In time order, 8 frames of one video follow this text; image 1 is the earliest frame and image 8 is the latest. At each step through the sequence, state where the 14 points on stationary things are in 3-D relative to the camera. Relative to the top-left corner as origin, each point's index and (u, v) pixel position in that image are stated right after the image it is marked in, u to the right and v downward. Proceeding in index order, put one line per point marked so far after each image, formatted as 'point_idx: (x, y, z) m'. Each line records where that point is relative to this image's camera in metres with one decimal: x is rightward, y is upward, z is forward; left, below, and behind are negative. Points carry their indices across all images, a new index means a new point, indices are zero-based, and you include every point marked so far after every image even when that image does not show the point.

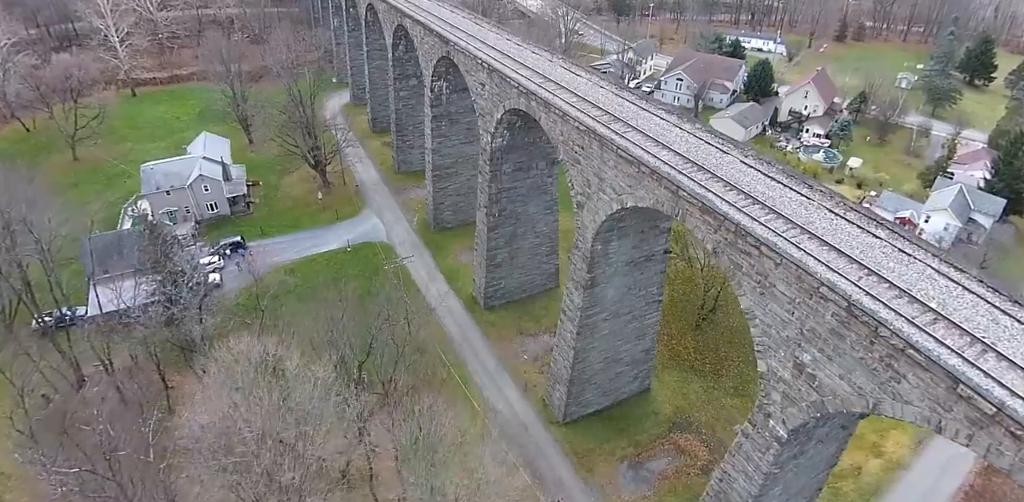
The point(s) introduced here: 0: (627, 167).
0: (+2.2, +1.6, +11.4) m
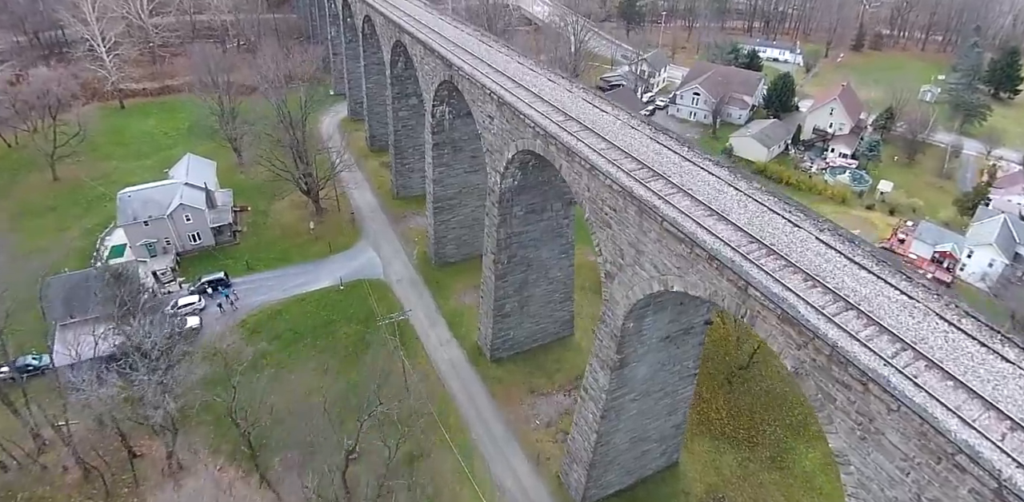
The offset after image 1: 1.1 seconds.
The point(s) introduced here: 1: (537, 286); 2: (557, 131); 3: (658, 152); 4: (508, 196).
0: (+2.5, +0.1, +9.2) m
1: (+0.8, -1.1, +18.3) m
2: (+1.0, +2.5, +12.2) m
3: (+2.9, +1.9, +11.4) m
4: (-0.1, +1.5, +15.9) m
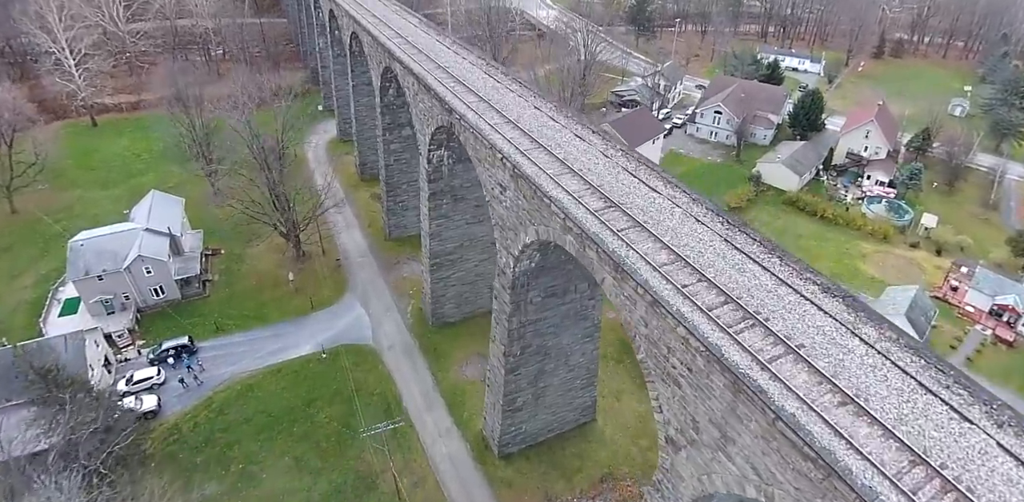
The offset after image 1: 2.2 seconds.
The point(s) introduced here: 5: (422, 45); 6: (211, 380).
0: (+2.9, -2.1, +6.1) m
1: (+1.1, -3.2, +15.3) m
2: (+1.3, +0.3, +9.1) m
3: (+3.2, -0.3, +8.3) m
4: (+0.2, -0.6, +12.8) m
5: (-3.2, +6.9, +19.9) m
6: (-9.6, -4.1, +18.8) m
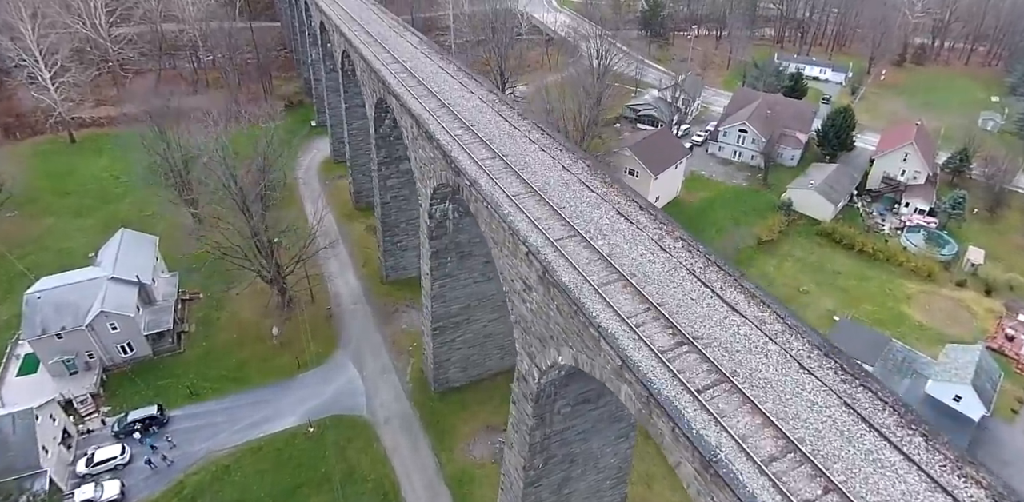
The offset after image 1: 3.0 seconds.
0: (+3.3, -4.0, +3.7) m
1: (+1.5, -5.0, +12.9) m
2: (+1.7, -1.5, +6.7) m
3: (+3.6, -2.2, +5.9) m
4: (+0.7, -2.4, +10.4) m
5: (-2.7, +5.2, +17.4) m
6: (-9.2, -5.8, +16.4) m
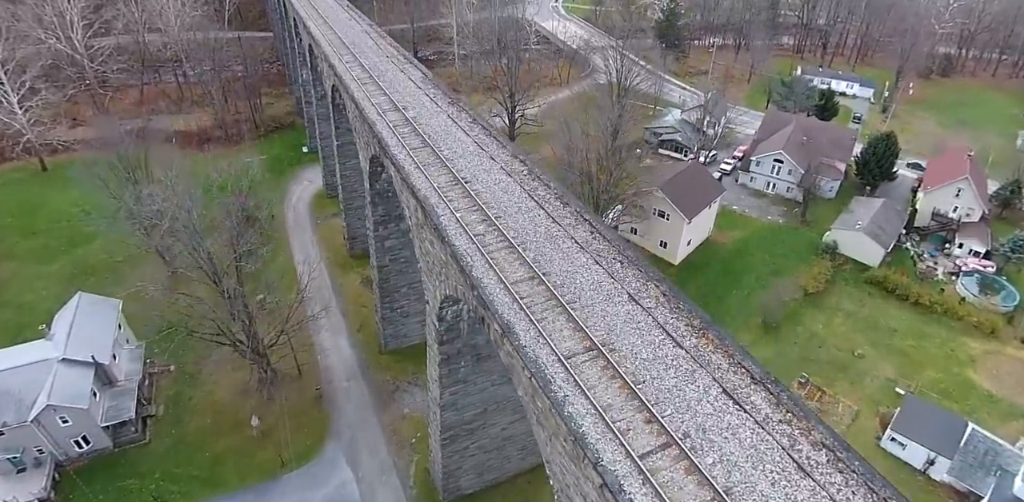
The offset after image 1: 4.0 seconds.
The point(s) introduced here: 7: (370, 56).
0: (+3.9, -6.3, +0.9) m
1: (+2.1, -7.2, +10.1) m
2: (+2.4, -3.7, +3.9) m
3: (+4.3, -4.4, +3.1) m
4: (+1.3, -4.6, +7.6) m
5: (-2.1, +3.0, +14.5) m
6: (-8.6, -8.0, +13.6) m
7: (-4.8, +6.5, +19.6) m
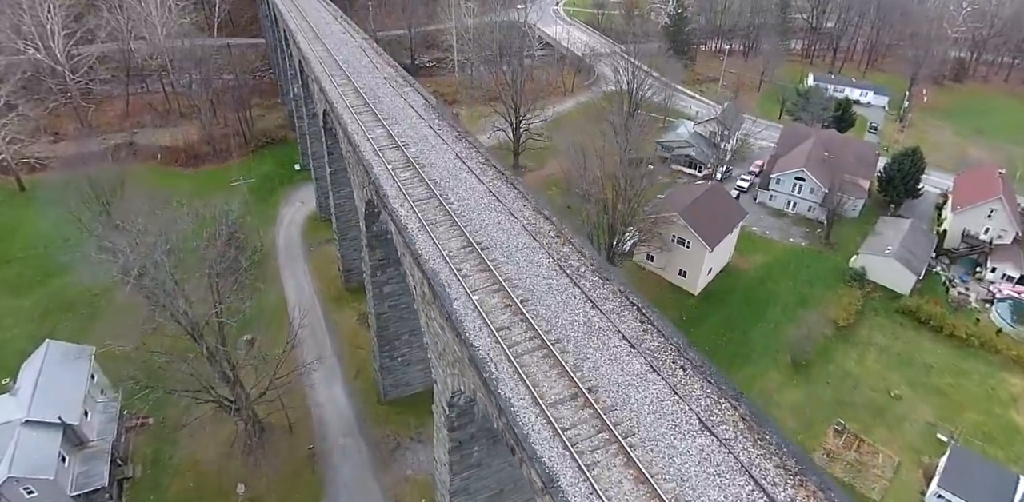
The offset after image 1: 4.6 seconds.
0: (+4.4, -7.5, -0.7) m
1: (+2.6, -8.4, +8.4) m
2: (+2.8, -5.0, +2.2) m
3: (+4.7, -5.6, +1.5) m
4: (+1.7, -5.9, +6.0) m
5: (-1.7, +1.8, +12.9) m
6: (-8.2, -9.2, +11.9) m
7: (-4.4, +5.3, +17.9) m
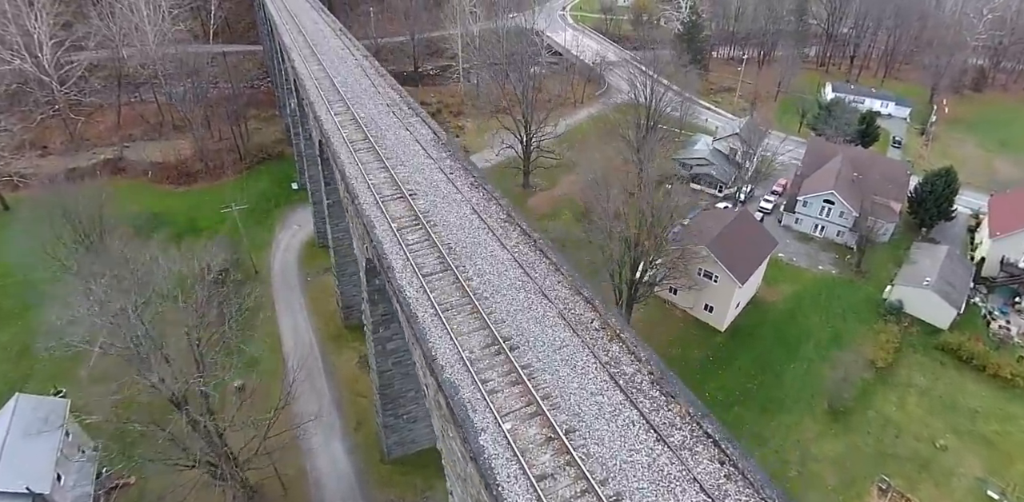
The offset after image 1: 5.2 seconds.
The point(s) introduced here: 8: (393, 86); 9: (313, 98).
0: (+4.8, -8.7, -2.3) m
1: (+3.0, -9.6, +6.8) m
2: (+3.2, -6.2, +0.6) m
3: (+5.1, -6.9, -0.2) m
4: (+2.1, -7.1, +4.4) m
5: (-1.2, +0.6, +11.2) m
6: (-7.8, -10.3, +10.3) m
7: (-3.9, +4.2, +16.3) m
8: (-3.5, +4.9, +17.5) m
9: (-5.3, +4.2, +16.2) m
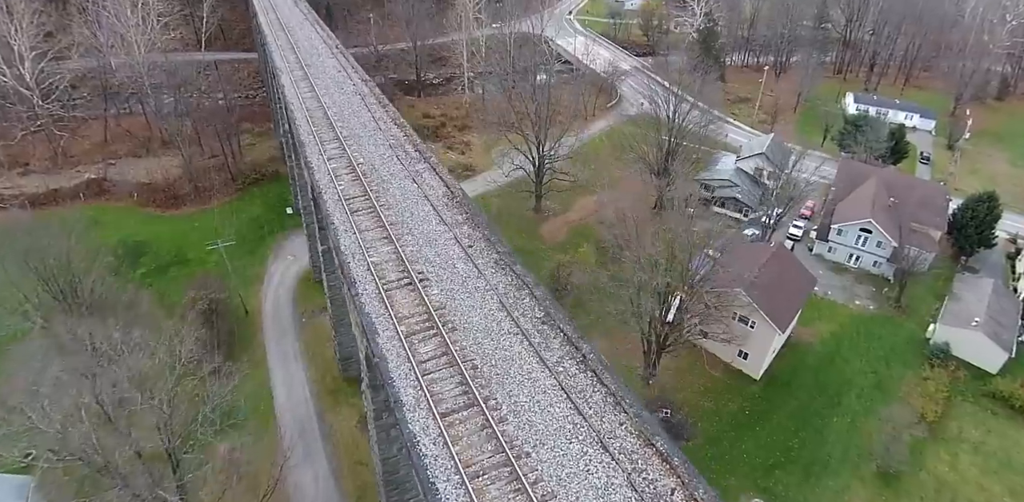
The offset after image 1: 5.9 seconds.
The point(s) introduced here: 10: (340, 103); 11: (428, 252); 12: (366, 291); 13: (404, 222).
0: (+5.3, -10.2, -4.2) m
1: (+3.4, -11.1, +5.0) m
2: (+3.7, -7.6, -1.2) m
3: (+5.6, -8.3, -2.0) m
4: (+2.6, -8.5, +2.5) m
5: (-0.7, -0.8, +9.4) m
6: (-7.3, -11.7, +8.5) m
7: (-3.4, +2.8, +14.4) m
8: (-3.0, +3.5, +15.6) m
9: (-4.8, +2.8, +14.3) m
10: (-4.6, +4.3, +16.6) m
11: (-1.5, +0.4, +11.0) m
12: (-2.3, -0.2, +10.1) m
13: (-2.1, +1.0, +11.9) m
